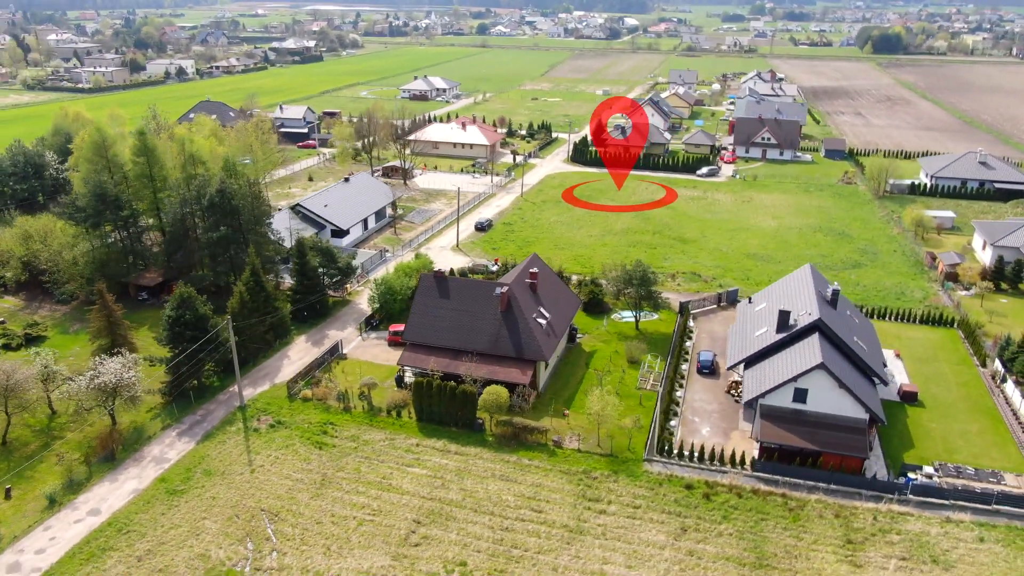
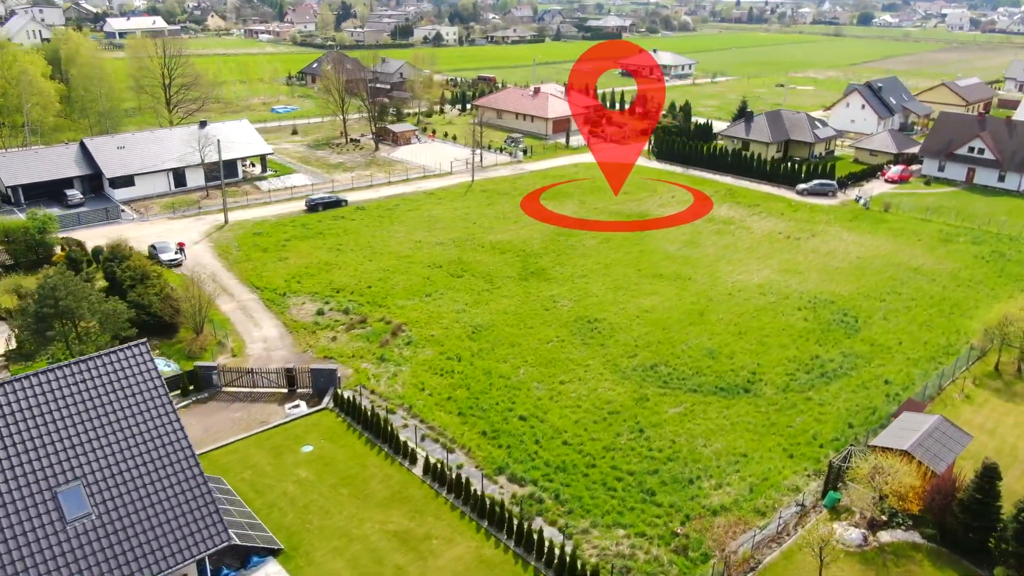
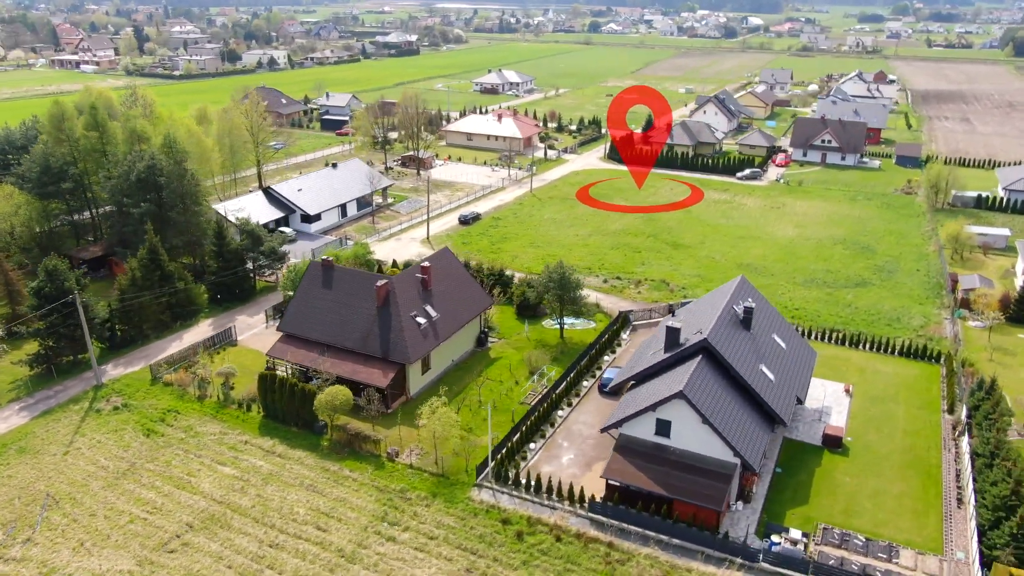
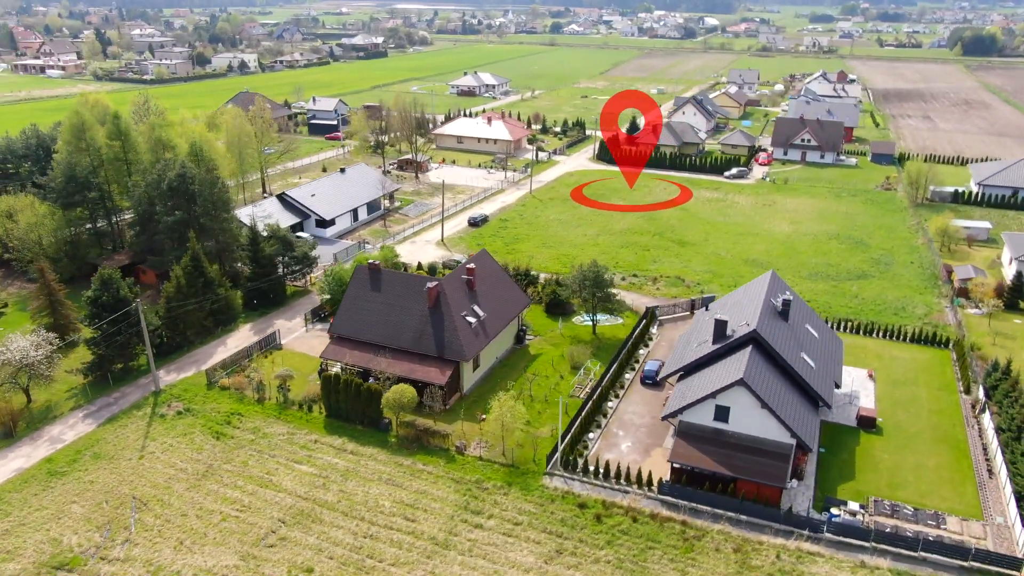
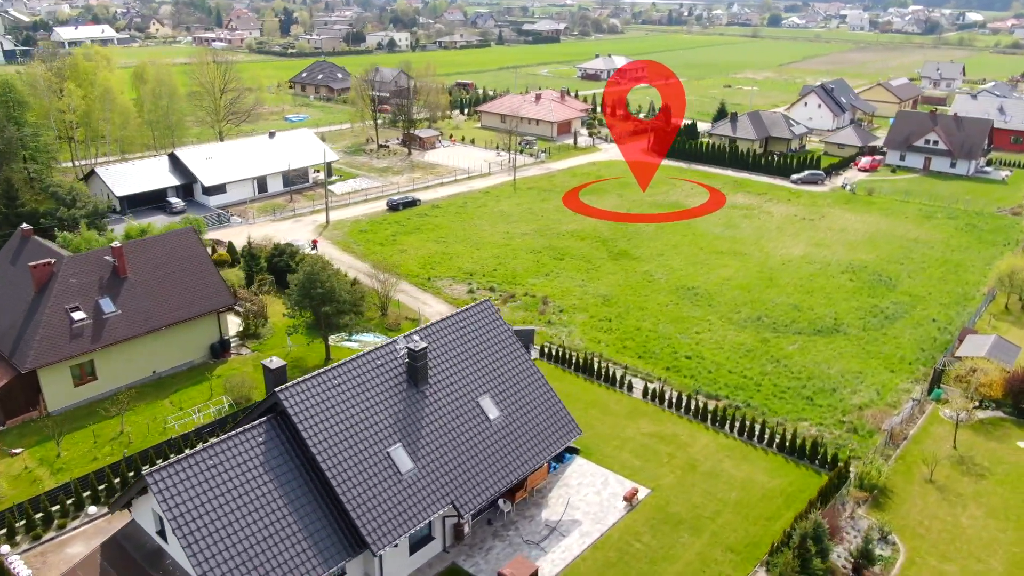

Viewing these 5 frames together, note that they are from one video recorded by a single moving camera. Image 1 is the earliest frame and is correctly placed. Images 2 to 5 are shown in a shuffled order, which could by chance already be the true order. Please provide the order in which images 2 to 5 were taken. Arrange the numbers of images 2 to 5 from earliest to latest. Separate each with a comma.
4, 3, 5, 2
